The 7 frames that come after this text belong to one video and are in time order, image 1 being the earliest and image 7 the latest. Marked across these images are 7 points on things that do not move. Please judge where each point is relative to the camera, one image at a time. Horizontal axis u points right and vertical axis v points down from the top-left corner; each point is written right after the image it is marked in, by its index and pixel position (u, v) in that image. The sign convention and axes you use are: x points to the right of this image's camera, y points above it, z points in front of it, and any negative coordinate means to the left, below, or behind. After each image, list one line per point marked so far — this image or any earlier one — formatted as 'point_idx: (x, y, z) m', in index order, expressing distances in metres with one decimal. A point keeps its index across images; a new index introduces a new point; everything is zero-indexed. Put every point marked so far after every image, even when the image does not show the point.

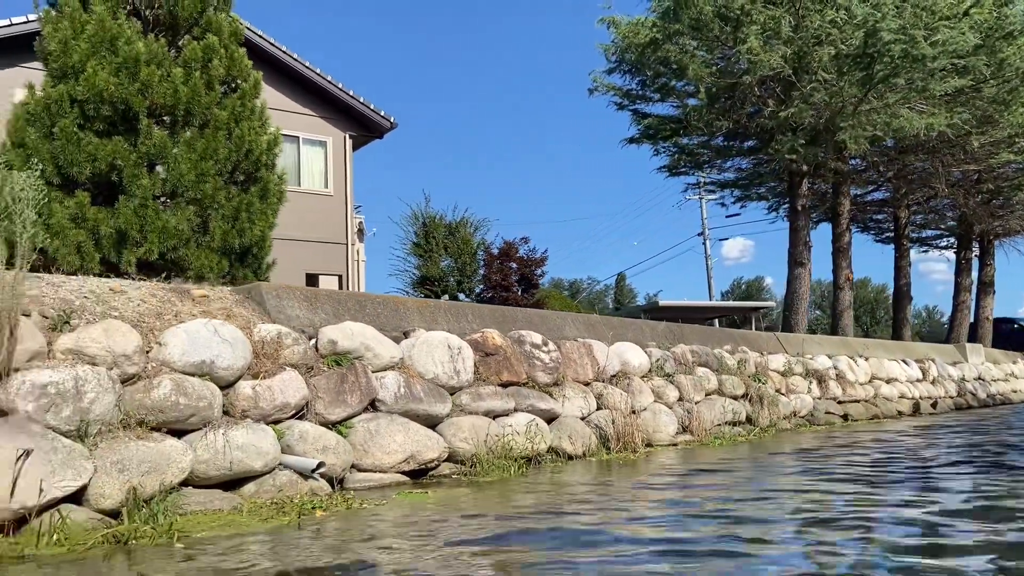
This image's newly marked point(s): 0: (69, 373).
0: (-2.6, -0.5, +4.6) m
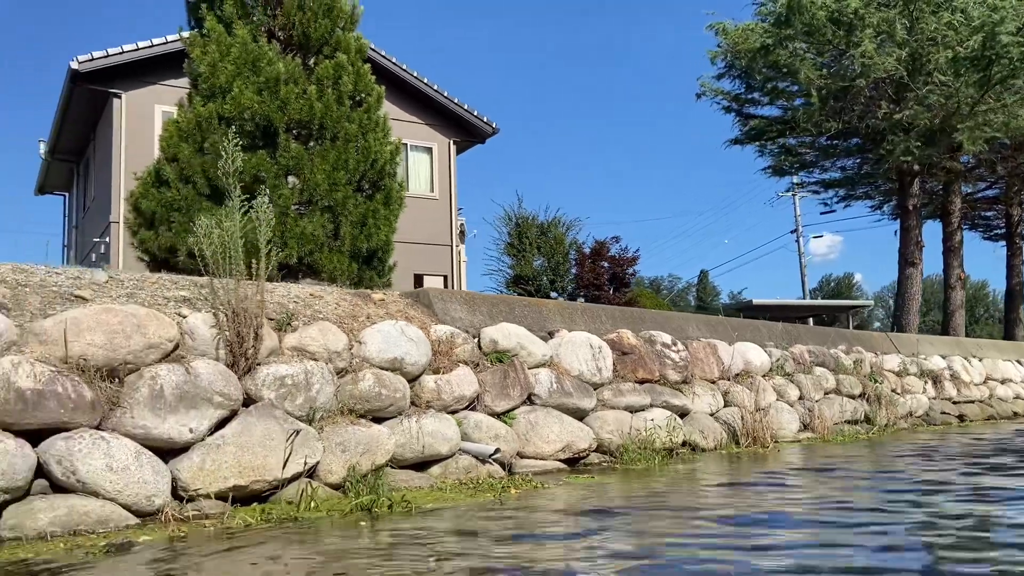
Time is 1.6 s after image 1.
0: (-1.5, -0.5, +5.4) m
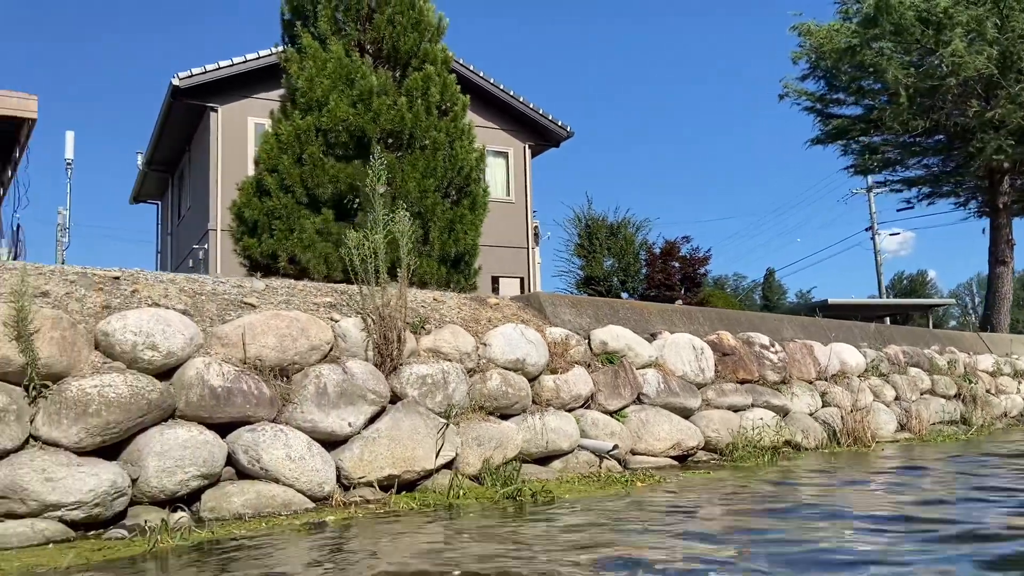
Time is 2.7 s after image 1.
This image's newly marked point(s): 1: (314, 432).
0: (-0.6, -0.6, +5.9) m
1: (-1.3, -0.9, +5.1) m
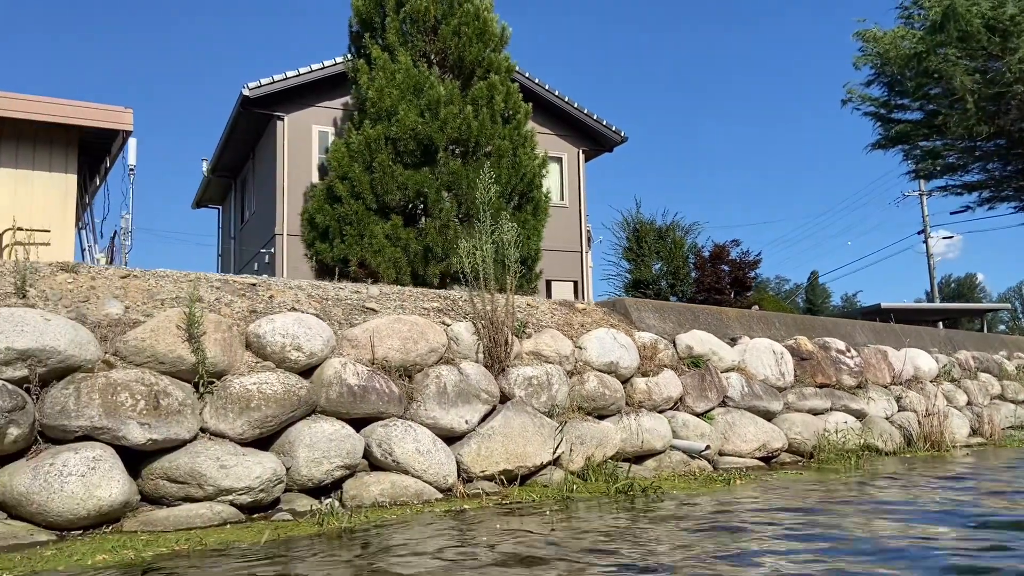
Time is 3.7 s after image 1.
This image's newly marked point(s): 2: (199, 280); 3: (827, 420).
0: (+0.2, -0.6, +6.3) m
1: (-0.5, -1.0, +5.5) m
2: (-2.2, +0.1, +5.5) m
3: (+3.3, -1.4, +8.4) m
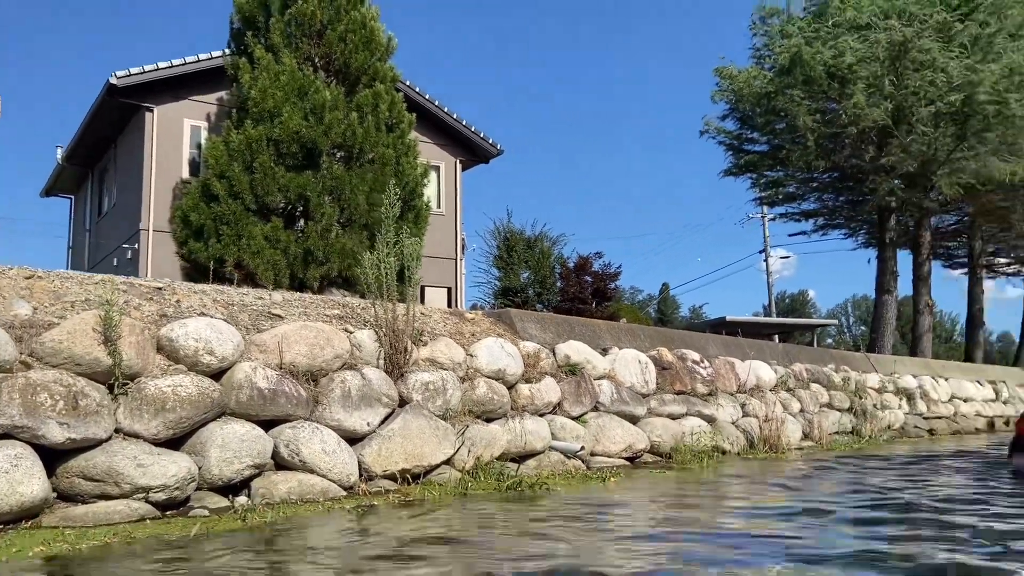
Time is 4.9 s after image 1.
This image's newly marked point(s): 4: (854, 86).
0: (-0.6, -0.7, +6.7) m
1: (-1.3, -1.0, +5.9) m
2: (-2.8, 0.0, +5.5) m
3: (+2.0, -1.6, +9.3) m
4: (+6.4, +3.7, +14.9) m
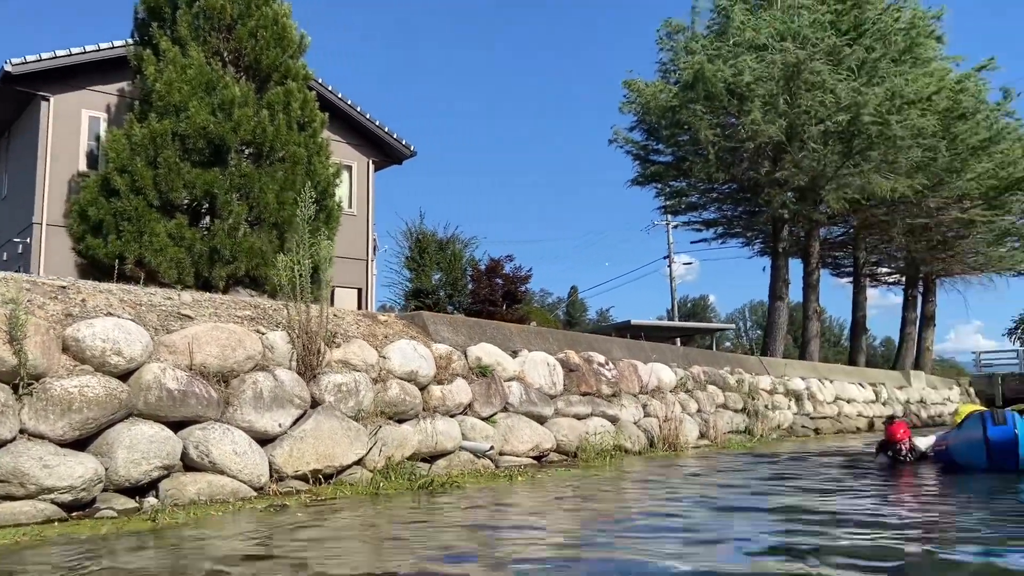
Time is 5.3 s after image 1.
0: (-1.4, -0.8, +6.8) m
1: (-1.9, -1.1, +5.9) m
2: (-3.4, +0.1, +5.4) m
3: (+0.9, -1.6, +9.7) m
4: (+4.7, +3.6, +15.7) m
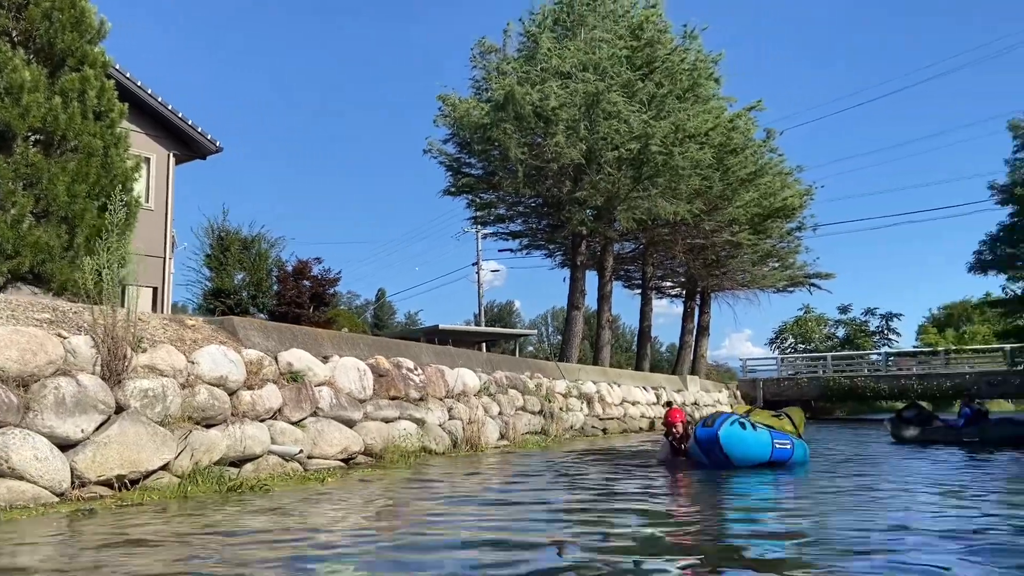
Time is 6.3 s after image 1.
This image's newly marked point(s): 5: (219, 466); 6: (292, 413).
0: (-3.0, -0.8, +6.8) m
1: (-3.3, -1.1, +5.8) m
2: (-4.6, +0.1, +4.9) m
3: (-1.5, -1.8, +10.1) m
4: (+0.9, +3.4, +16.9) m
5: (-2.6, -1.6, +7.2) m
6: (-2.3, -1.3, +8.5) m
